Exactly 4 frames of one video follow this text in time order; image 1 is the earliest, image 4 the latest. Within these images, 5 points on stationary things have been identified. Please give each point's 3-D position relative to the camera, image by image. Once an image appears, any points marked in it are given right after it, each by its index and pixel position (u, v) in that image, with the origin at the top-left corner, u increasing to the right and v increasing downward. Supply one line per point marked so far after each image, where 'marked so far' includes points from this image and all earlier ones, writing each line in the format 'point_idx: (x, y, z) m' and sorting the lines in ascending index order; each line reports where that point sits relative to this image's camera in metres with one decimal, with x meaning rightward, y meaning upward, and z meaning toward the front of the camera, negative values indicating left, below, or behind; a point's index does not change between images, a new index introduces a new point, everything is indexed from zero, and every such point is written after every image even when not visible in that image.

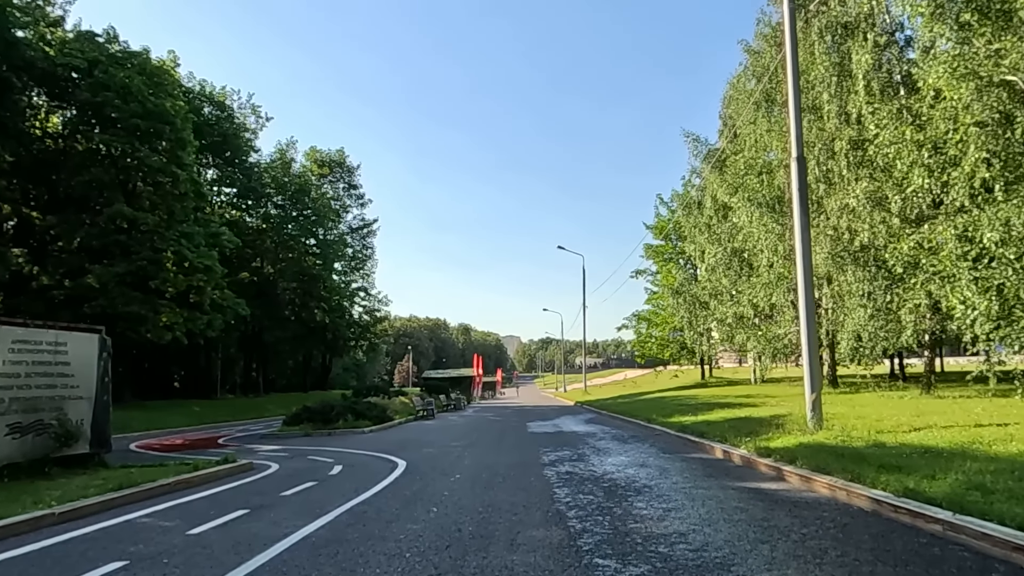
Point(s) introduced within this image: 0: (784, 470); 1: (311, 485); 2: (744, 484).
0: (+3.9, -2.6, +10.8) m
1: (-3.2, -3.2, +12.3) m
2: (+3.2, -2.7, +10.6) m
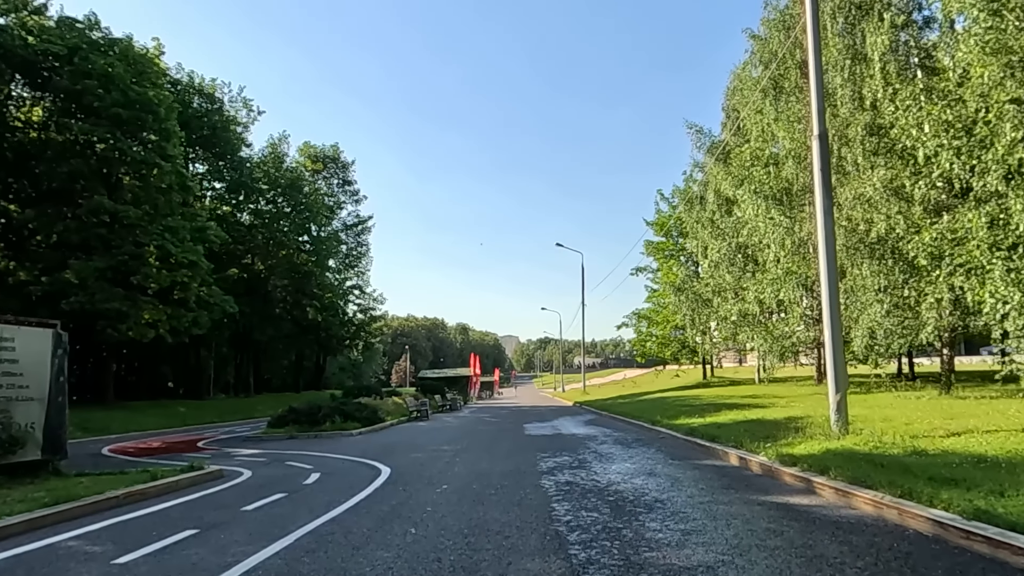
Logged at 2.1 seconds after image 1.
0: (+3.8, -2.4, +9.5) m
1: (-3.3, -3.0, +10.9) m
2: (+3.1, -2.6, +9.2) m
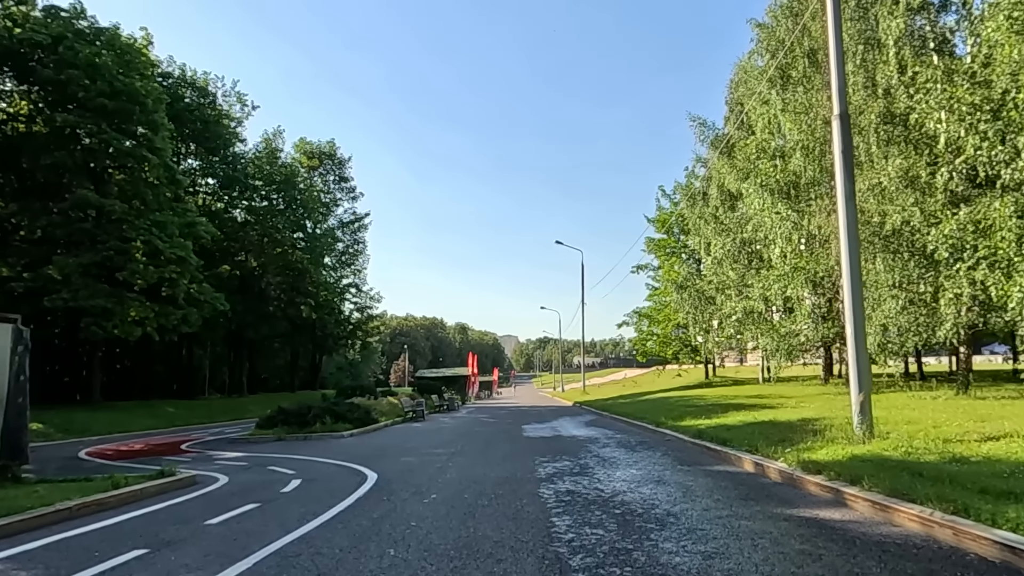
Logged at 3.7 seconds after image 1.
0: (+3.7, -2.3, +8.5) m
1: (-3.4, -2.9, +9.9) m
2: (+3.1, -2.4, +8.2) m
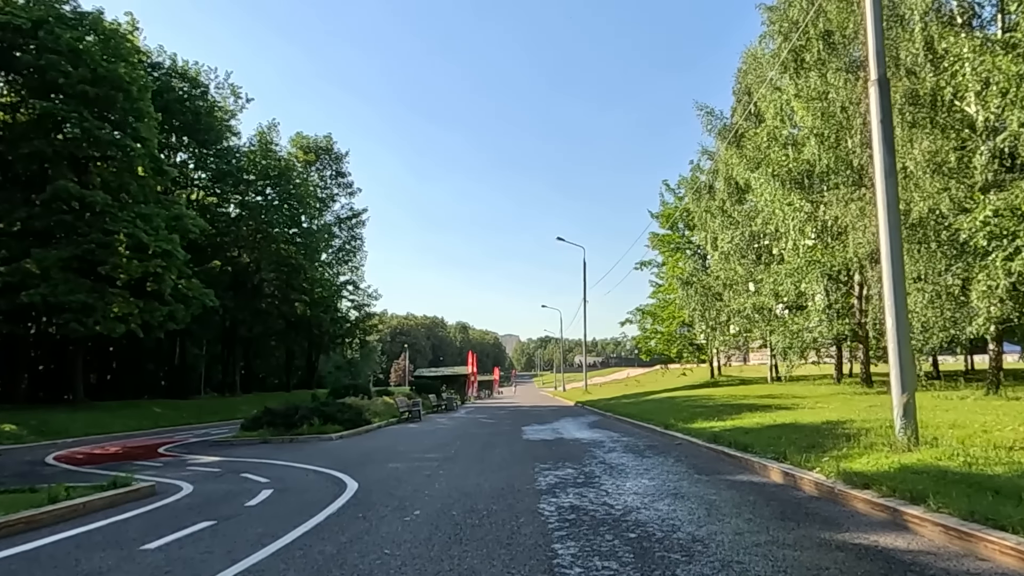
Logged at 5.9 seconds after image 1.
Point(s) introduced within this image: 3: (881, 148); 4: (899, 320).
0: (+3.7, -2.1, +7.0) m
1: (-3.5, -2.7, +8.5) m
2: (+3.0, -2.2, +6.8) m
3: (+5.8, +2.2, +11.9) m
4: (+5.6, -0.5, +11.0) m
